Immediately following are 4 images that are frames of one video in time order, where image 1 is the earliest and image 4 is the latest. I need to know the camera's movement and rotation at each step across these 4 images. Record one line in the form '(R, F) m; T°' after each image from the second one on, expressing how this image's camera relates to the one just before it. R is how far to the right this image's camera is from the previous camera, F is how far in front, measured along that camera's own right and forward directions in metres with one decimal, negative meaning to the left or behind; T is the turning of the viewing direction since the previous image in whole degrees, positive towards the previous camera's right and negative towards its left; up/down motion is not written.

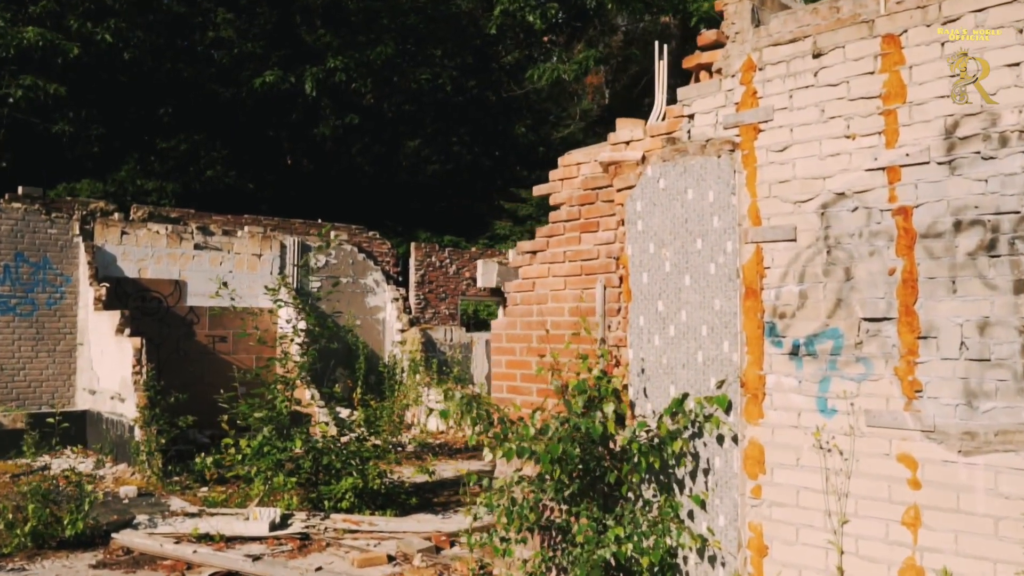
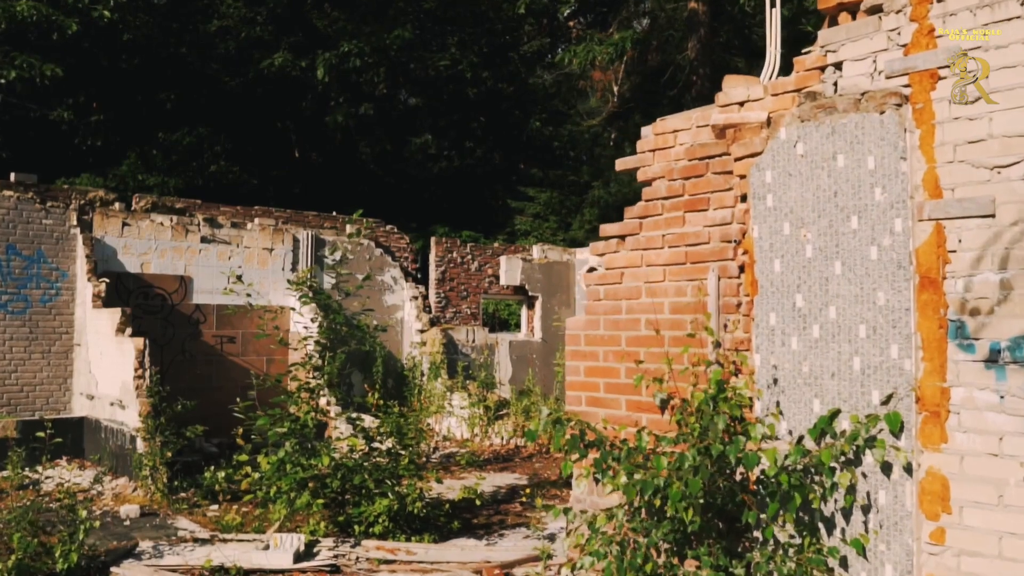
(-0.4, +0.8) m; 0°
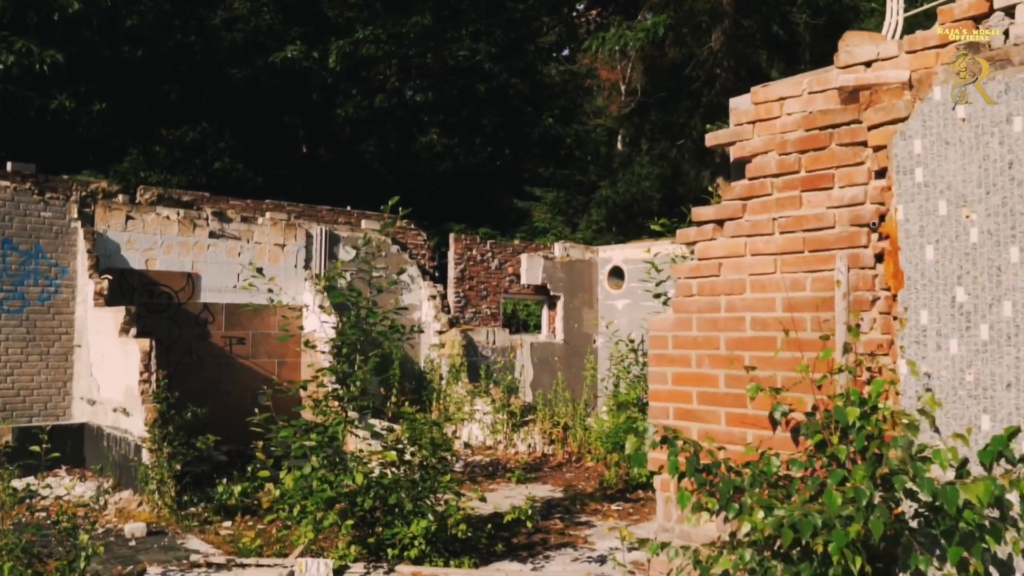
(-0.3, +0.6) m; 0°
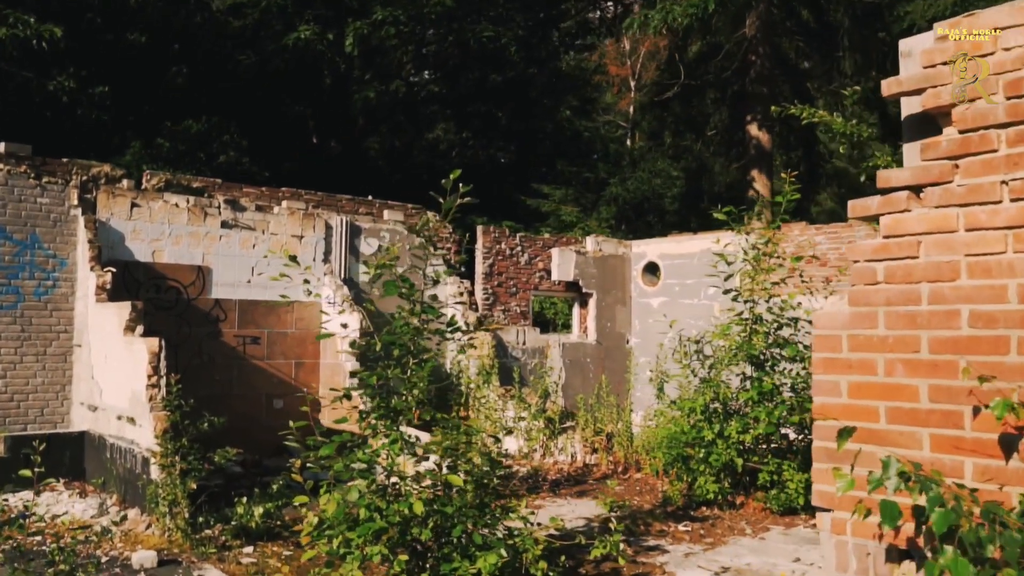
(-0.5, +0.8) m; 0°
